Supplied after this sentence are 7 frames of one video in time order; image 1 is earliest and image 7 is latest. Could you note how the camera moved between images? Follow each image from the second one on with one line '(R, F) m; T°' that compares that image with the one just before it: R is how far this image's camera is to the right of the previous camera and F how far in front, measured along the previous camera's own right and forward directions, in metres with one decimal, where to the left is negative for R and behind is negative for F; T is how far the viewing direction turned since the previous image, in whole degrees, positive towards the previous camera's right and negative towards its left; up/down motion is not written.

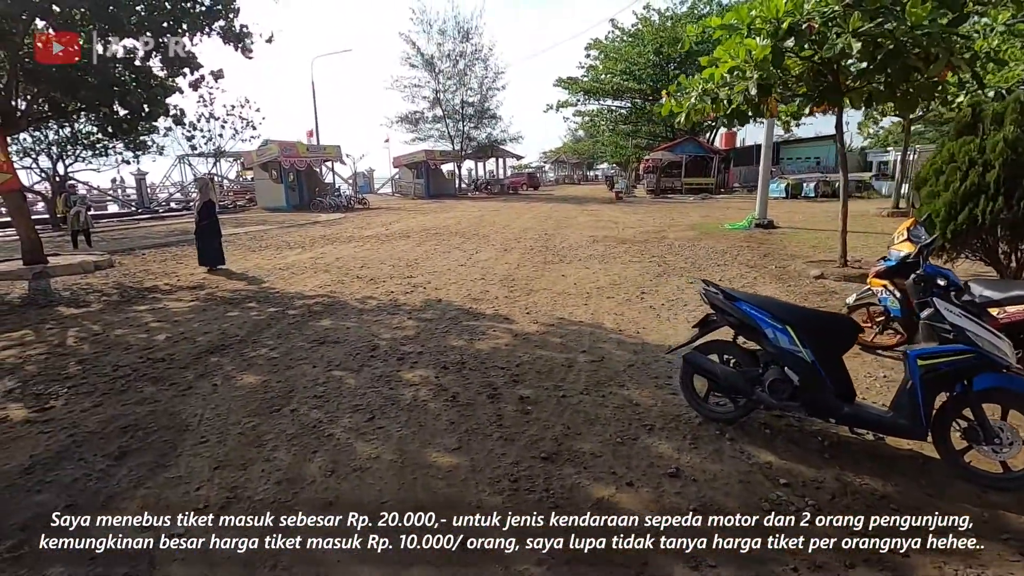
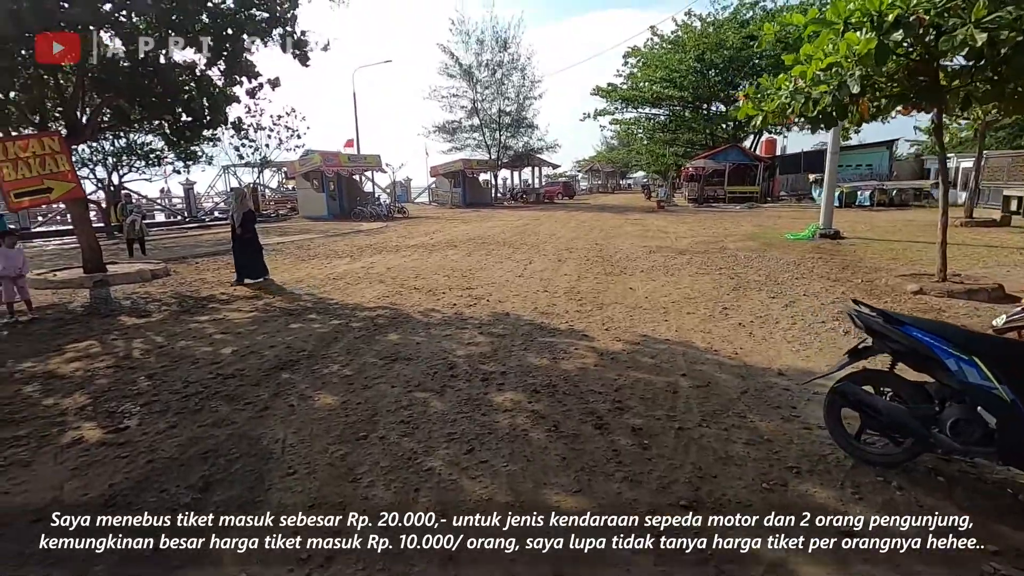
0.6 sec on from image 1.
(-0.5, +0.4) m; -3°
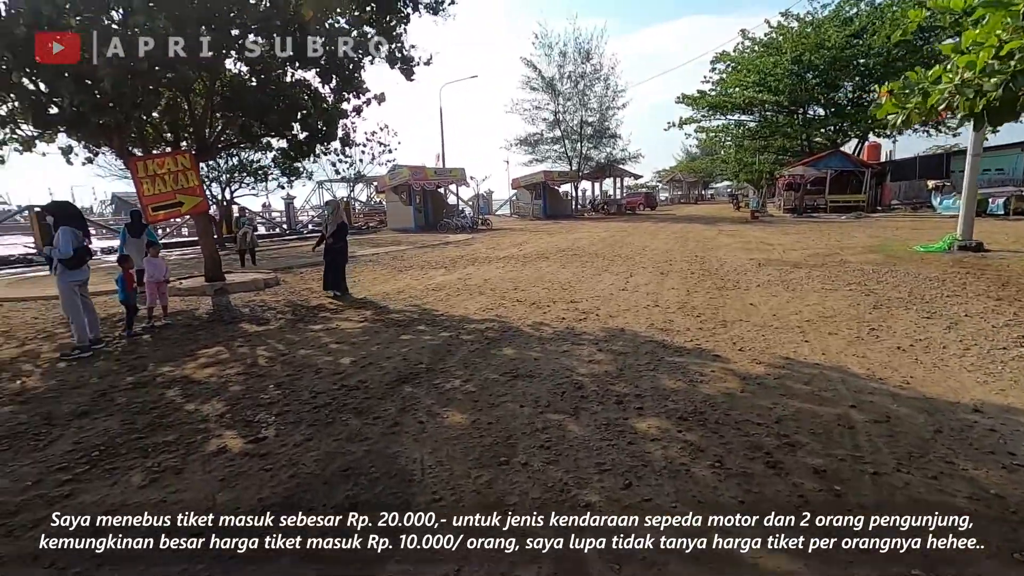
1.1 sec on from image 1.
(-0.5, +0.2) m; -8°
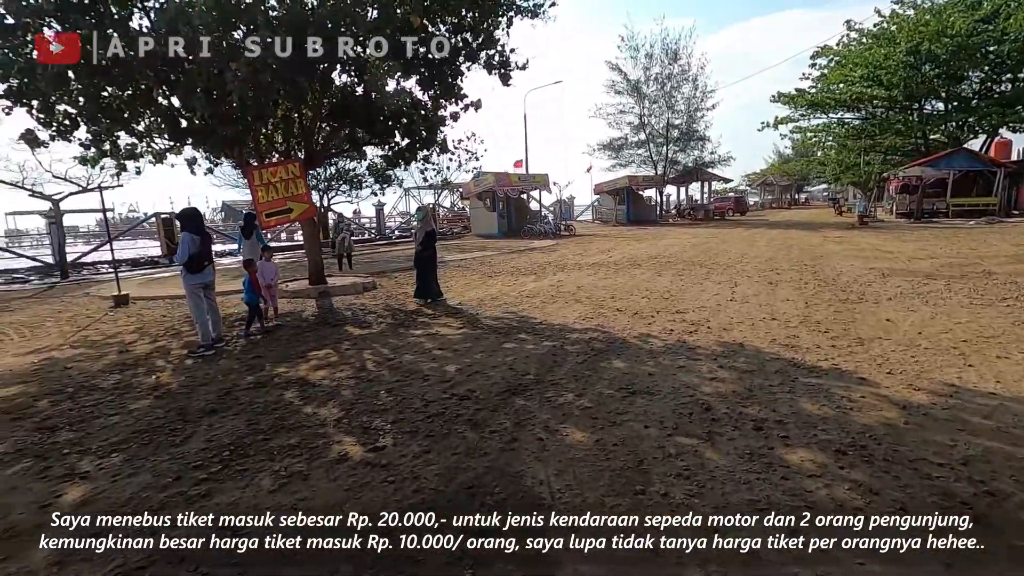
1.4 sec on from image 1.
(-0.3, +0.2) m; -8°
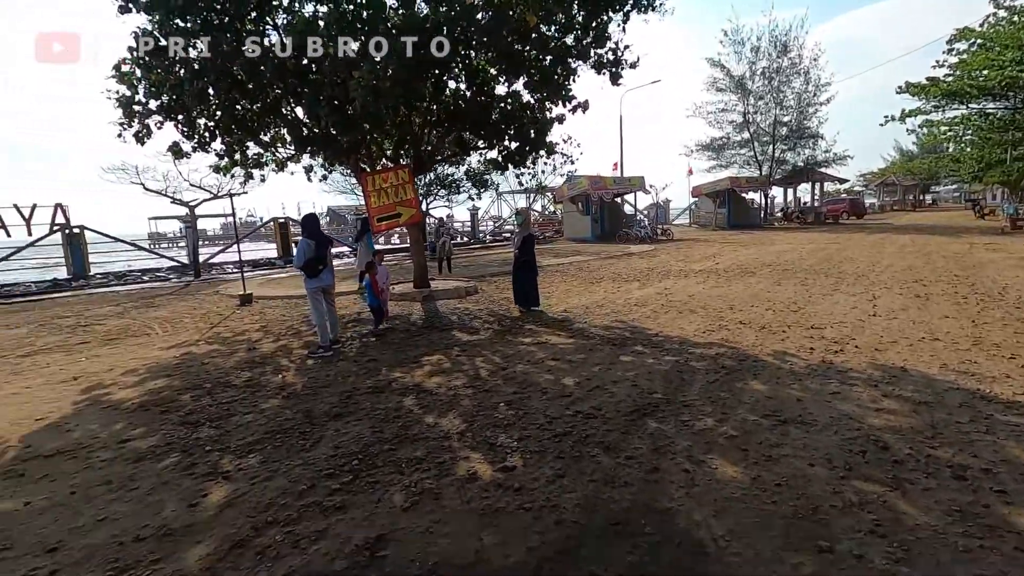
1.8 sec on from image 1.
(-0.4, +0.2) m; -9°
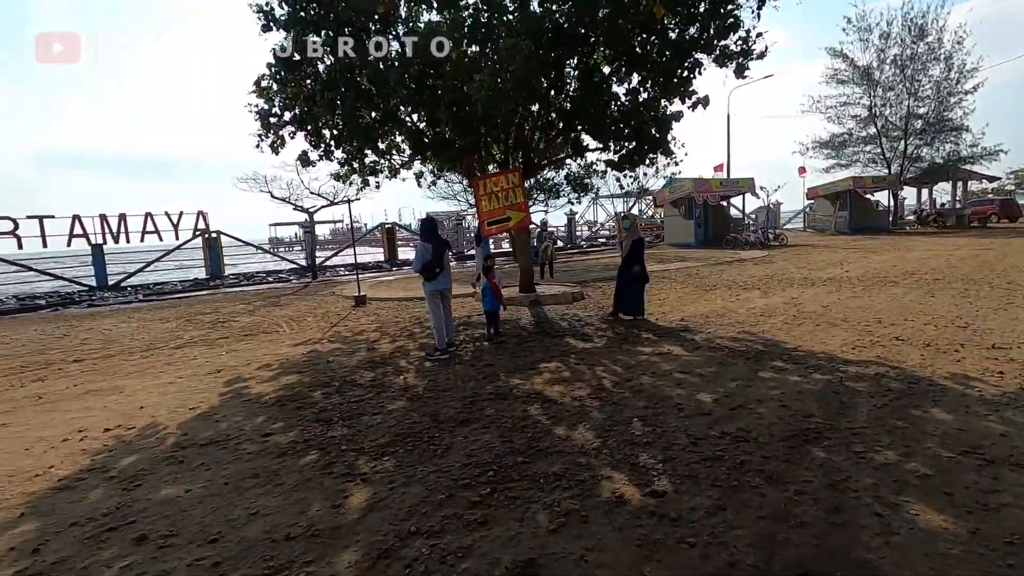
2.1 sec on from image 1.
(-0.4, +0.2) m; -10°
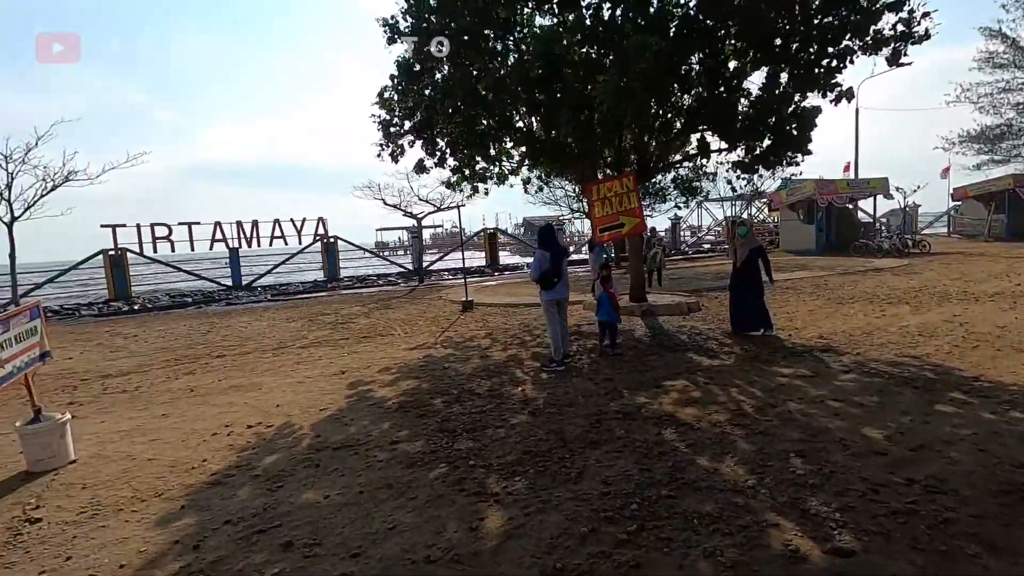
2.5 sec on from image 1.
(-0.3, +0.2) m; -10°
